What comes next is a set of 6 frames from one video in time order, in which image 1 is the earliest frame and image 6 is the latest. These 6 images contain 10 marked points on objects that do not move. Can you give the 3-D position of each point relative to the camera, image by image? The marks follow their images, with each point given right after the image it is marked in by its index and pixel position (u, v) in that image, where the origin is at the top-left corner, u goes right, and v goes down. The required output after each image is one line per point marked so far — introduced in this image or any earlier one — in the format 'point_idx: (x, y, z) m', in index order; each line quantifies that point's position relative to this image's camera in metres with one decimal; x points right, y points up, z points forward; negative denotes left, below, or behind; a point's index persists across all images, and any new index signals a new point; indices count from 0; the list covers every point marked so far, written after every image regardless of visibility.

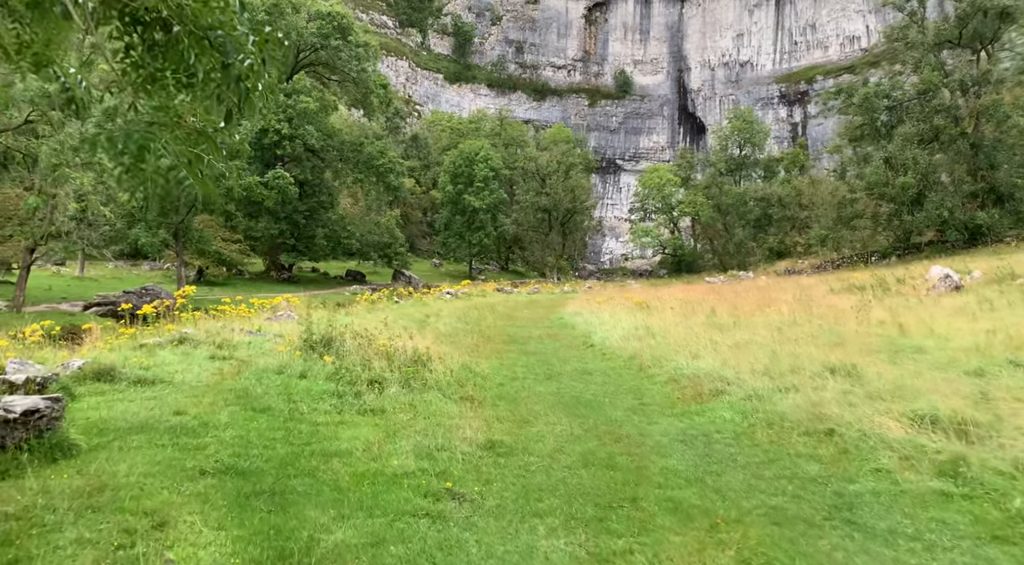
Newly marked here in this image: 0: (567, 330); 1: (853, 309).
0: (+0.9, -0.8, +10.8) m
1: (+5.1, -0.4, +10.1) m
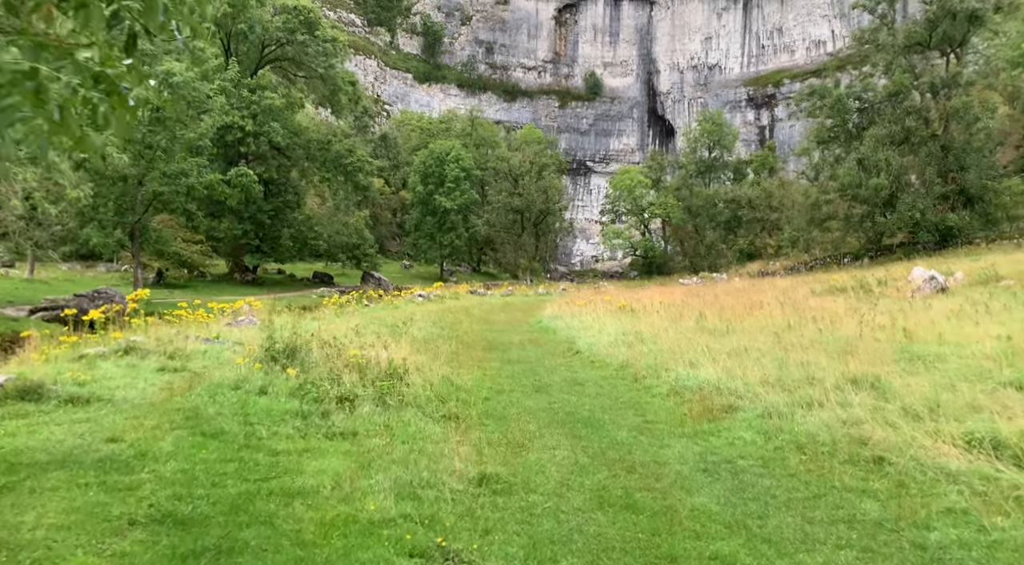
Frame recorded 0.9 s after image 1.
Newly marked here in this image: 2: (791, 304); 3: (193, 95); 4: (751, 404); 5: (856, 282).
0: (+0.5, -0.8, +10.3) m
1: (+4.8, -0.4, +9.7) m
2: (+4.9, -0.4, +12.0) m
3: (-8.4, +5.0, +17.8) m
4: (+2.0, -1.0, +5.5) m
5: (+8.3, 0.0, +16.3) m
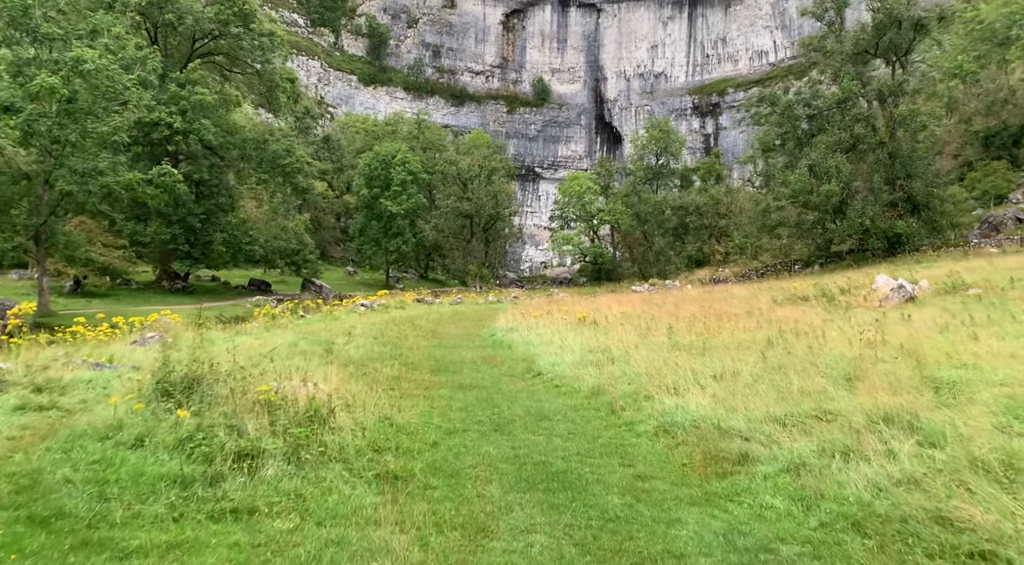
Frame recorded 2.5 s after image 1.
0: (-0.1, -1.0, +9.2) m
1: (+4.2, -0.6, +9.0) m
2: (+4.1, -0.5, +11.3) m
3: (-9.6, +4.7, +16.1) m
4: (+1.7, -1.1, +4.5) m
5: (+7.1, -0.2, +15.9) m
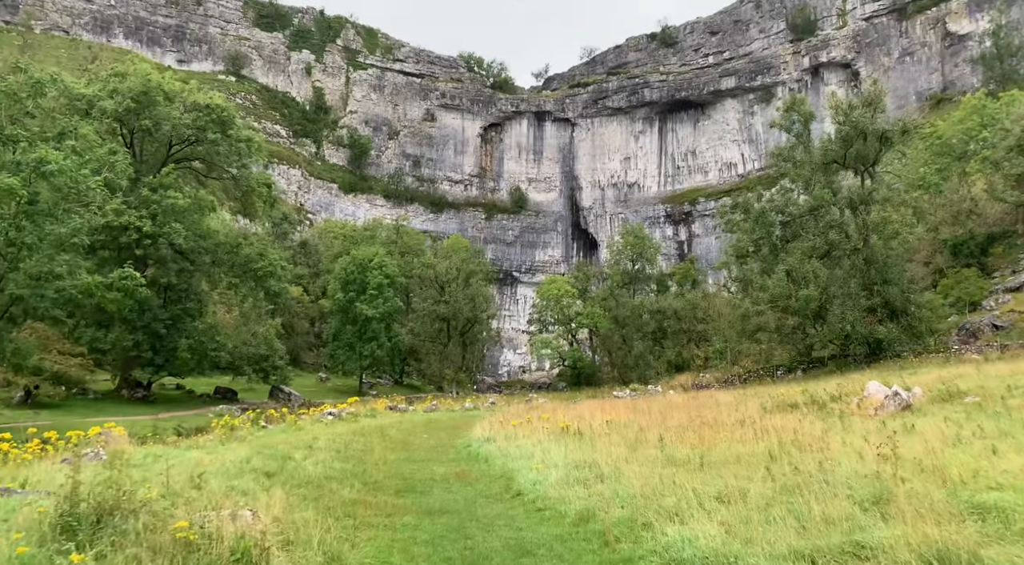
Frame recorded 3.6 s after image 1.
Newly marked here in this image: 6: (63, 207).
0: (-0.4, -2.3, +8.4) m
1: (+3.9, -1.9, +8.3) m
2: (+3.7, -2.2, +10.7) m
3: (-10.1, +2.3, +15.7) m
4: (+1.5, -1.7, +3.8) m
5: (+6.6, -2.6, +15.3) m
6: (-10.5, +1.8, +16.0) m
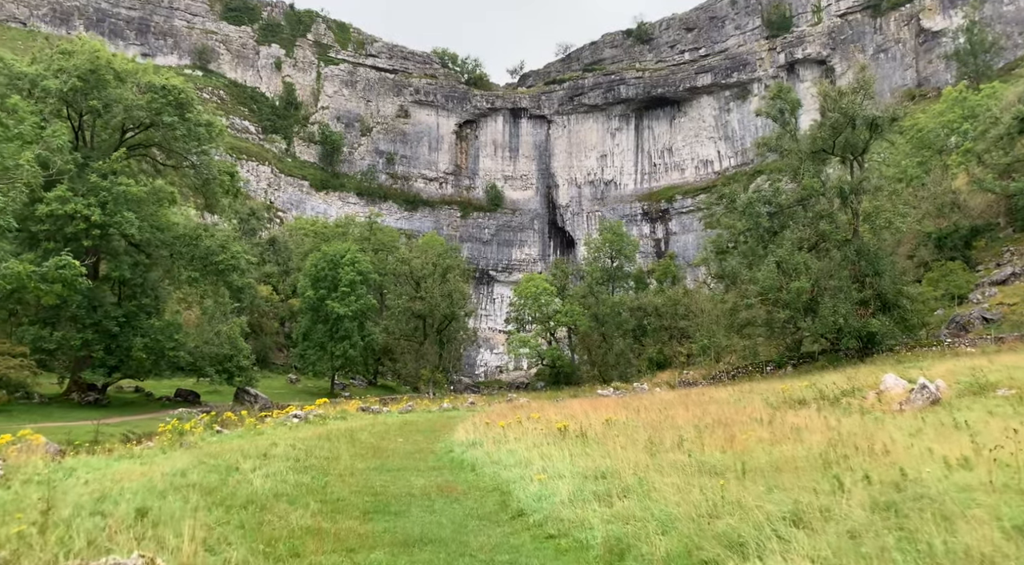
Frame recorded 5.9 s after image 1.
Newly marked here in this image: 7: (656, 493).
0: (-0.5, -2.0, +7.0) m
1: (+3.8, -1.6, +7.1) m
2: (+3.6, -1.9, +9.4) m
3: (-10.5, +2.5, +14.0) m
4: (+1.6, -1.4, +2.5) m
5: (+6.3, -2.3, +14.1) m
6: (-10.9, +2.0, +14.3) m
7: (+1.0, -1.5, +5.0) m
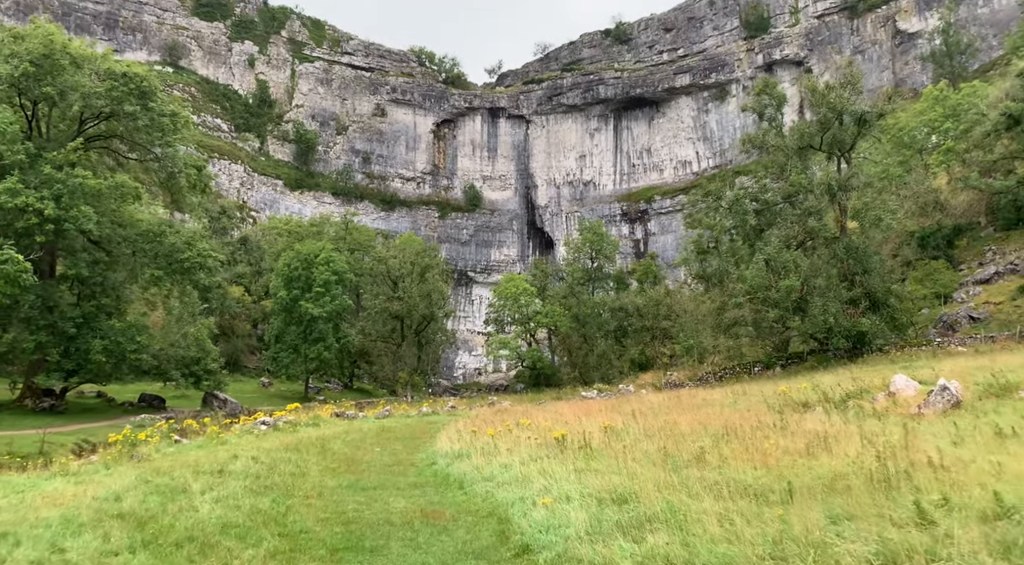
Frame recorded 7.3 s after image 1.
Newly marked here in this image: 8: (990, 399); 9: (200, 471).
0: (-0.5, -1.9, +6.0) m
1: (+3.8, -1.5, +6.3) m
2: (+3.5, -1.8, +8.6) m
3: (-10.8, +2.6, +12.7) m
4: (+1.7, -1.3, +1.6) m
5: (+6.0, -2.2, +13.4) m
6: (-11.1, +2.0, +12.9) m
7: (+1.1, -1.4, +4.1) m
8: (+6.9, -1.6, +9.7) m
9: (-3.5, -2.0, +7.1) m
